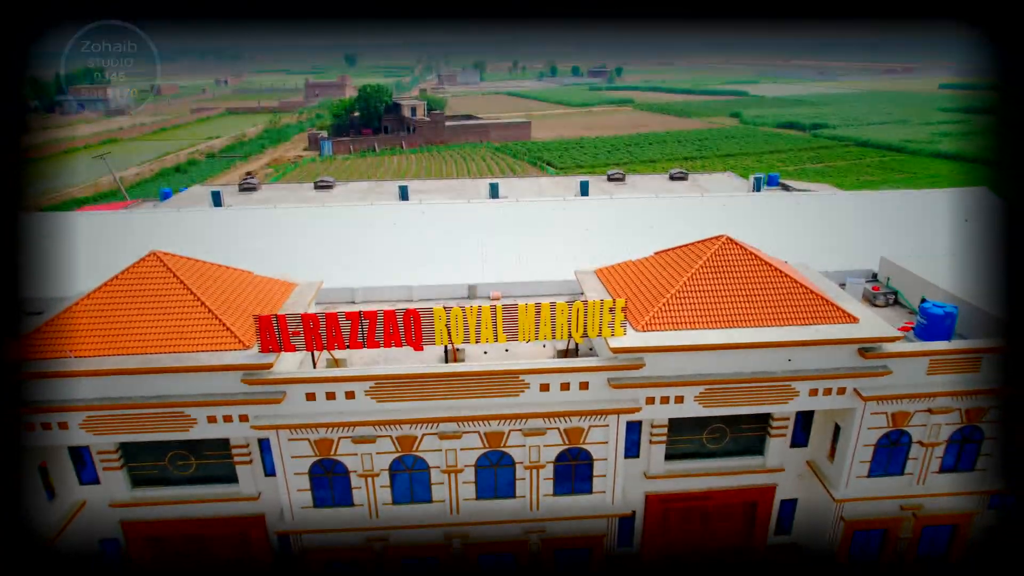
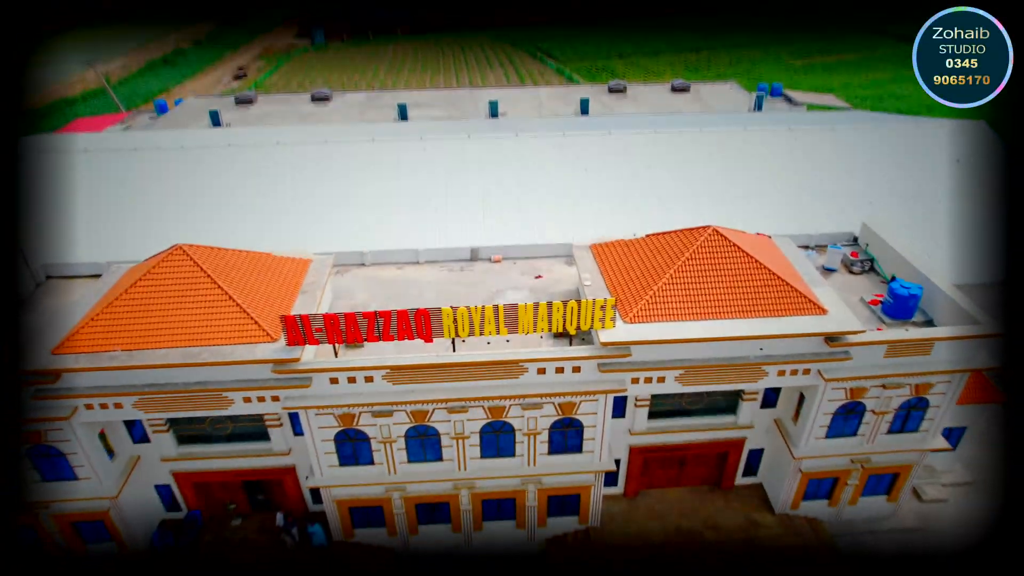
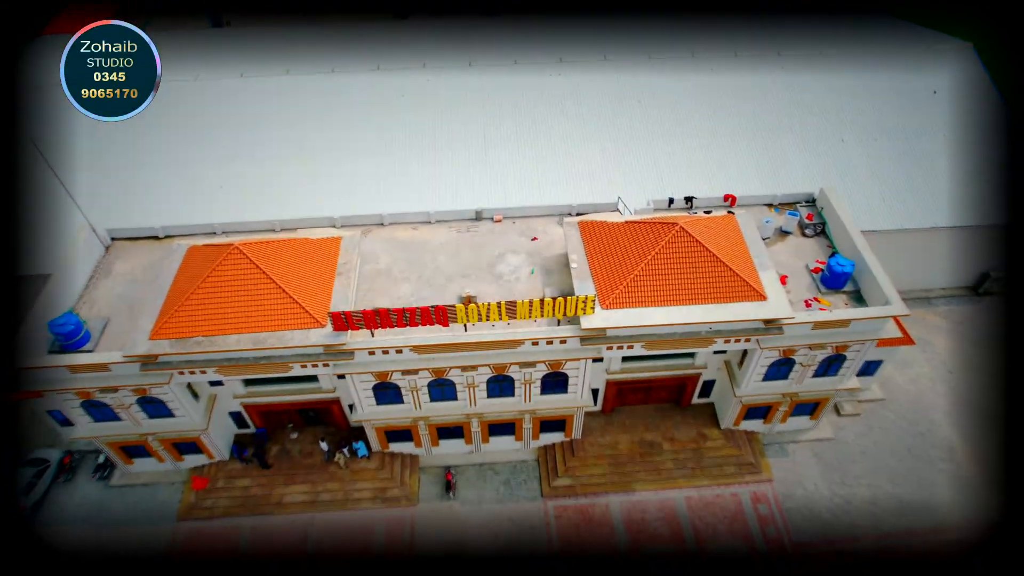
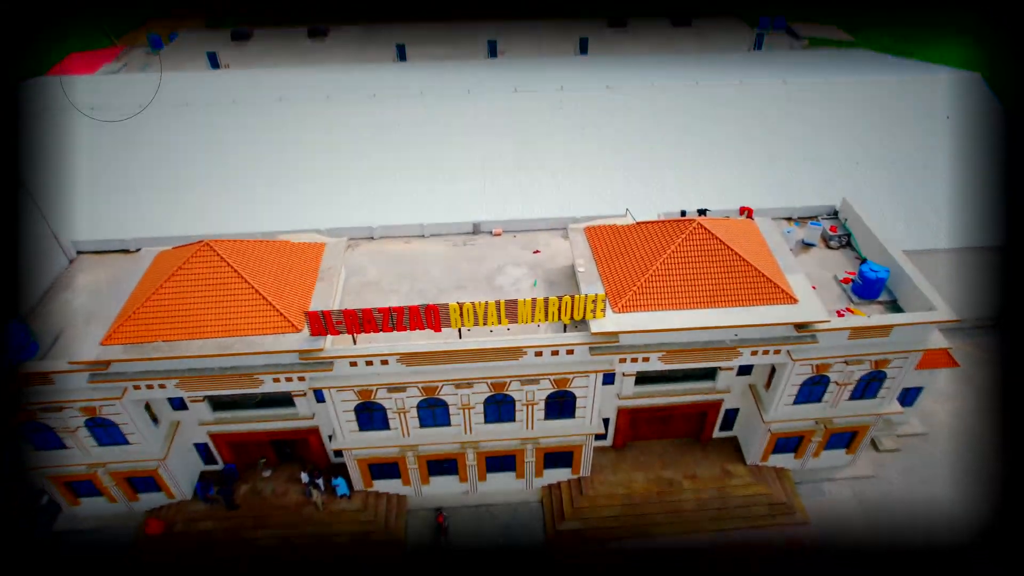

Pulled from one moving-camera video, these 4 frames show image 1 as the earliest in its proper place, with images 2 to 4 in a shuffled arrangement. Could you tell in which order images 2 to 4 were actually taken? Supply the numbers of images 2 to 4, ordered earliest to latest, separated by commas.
2, 4, 3
